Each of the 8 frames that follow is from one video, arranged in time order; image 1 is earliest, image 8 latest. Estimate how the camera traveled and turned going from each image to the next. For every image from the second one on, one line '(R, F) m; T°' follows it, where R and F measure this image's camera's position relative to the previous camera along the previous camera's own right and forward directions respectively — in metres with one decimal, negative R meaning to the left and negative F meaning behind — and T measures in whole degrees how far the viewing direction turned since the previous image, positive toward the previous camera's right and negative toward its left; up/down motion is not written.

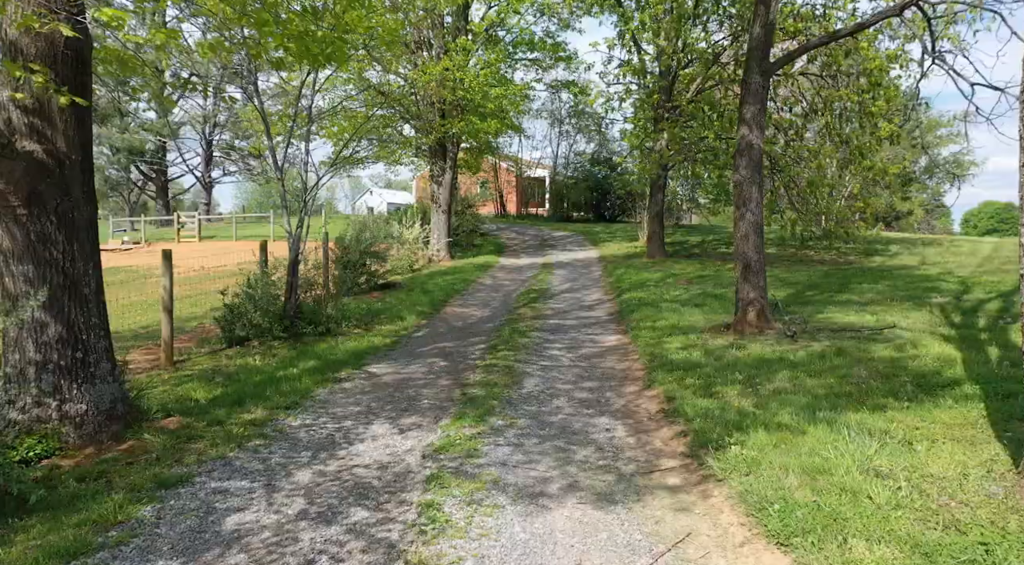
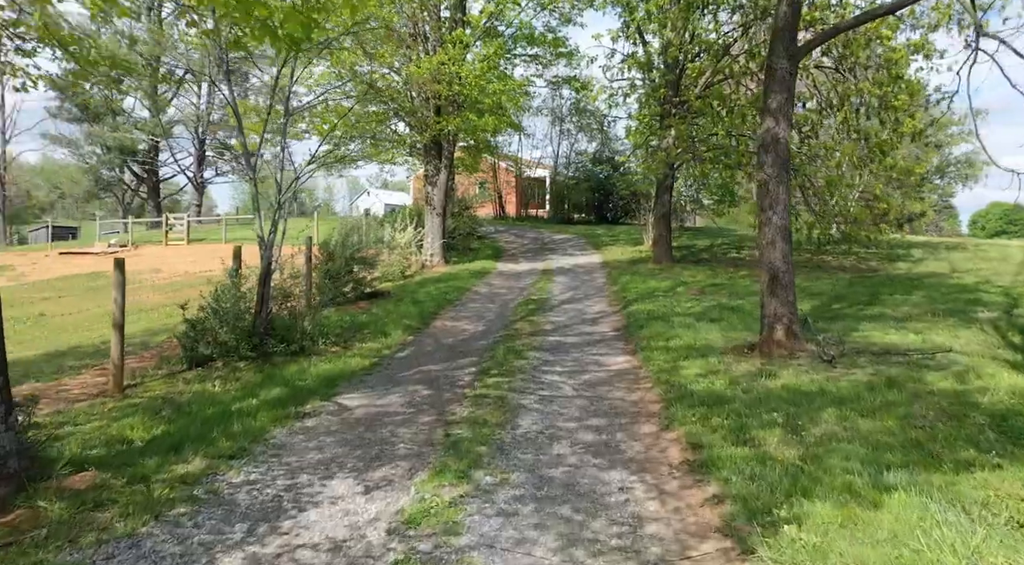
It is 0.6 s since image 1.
(+0.1, +1.0) m; 0°
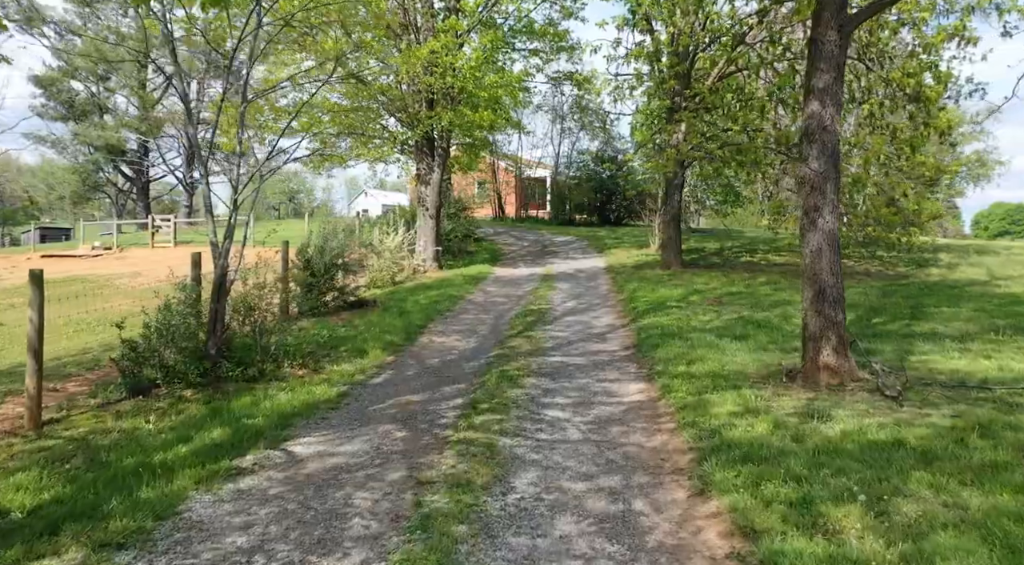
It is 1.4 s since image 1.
(+0.1, +1.2) m; 0°
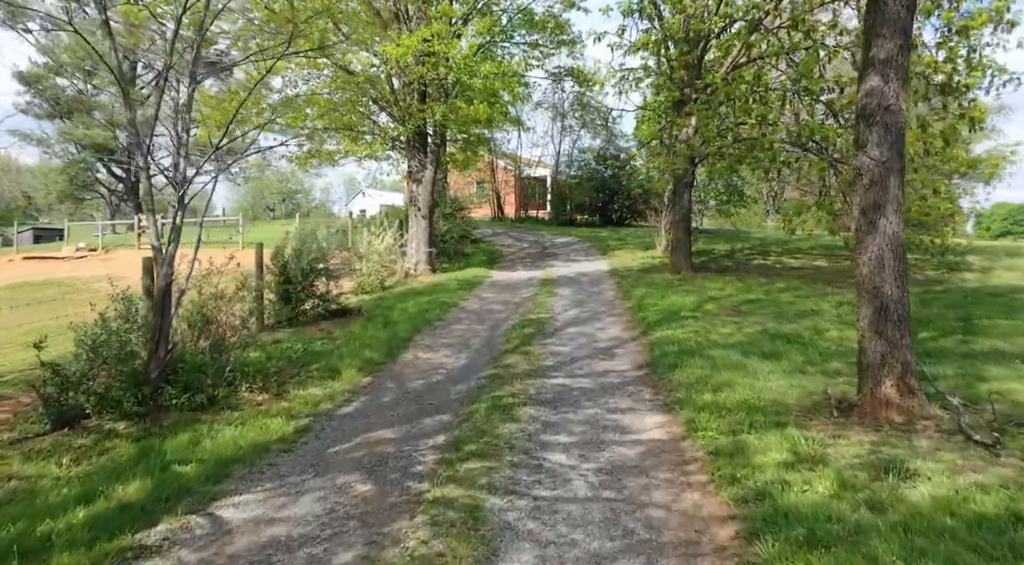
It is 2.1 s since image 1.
(+0.1, +1.1) m; 0°
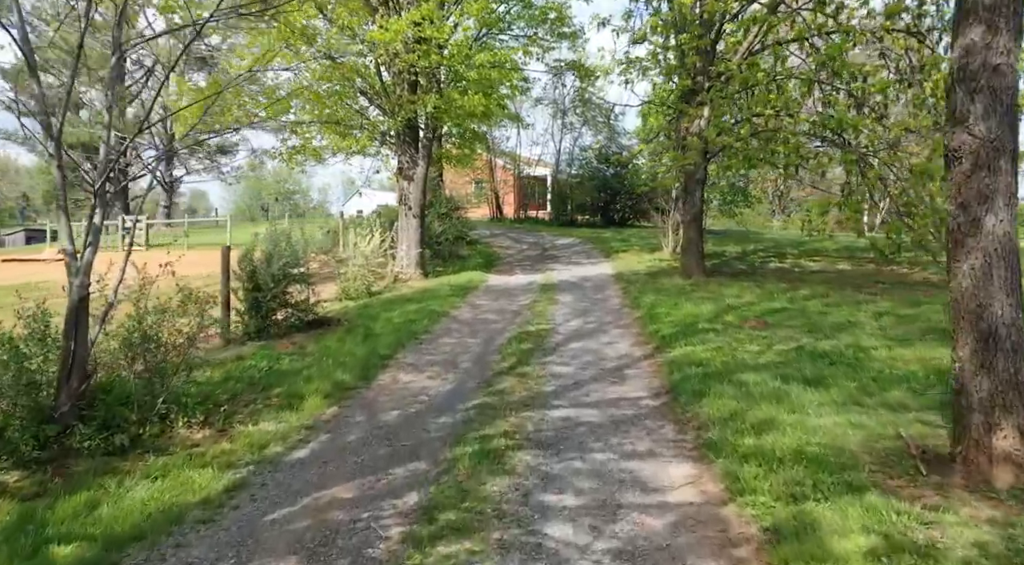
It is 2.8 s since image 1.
(+0.1, +1.2) m; 0°
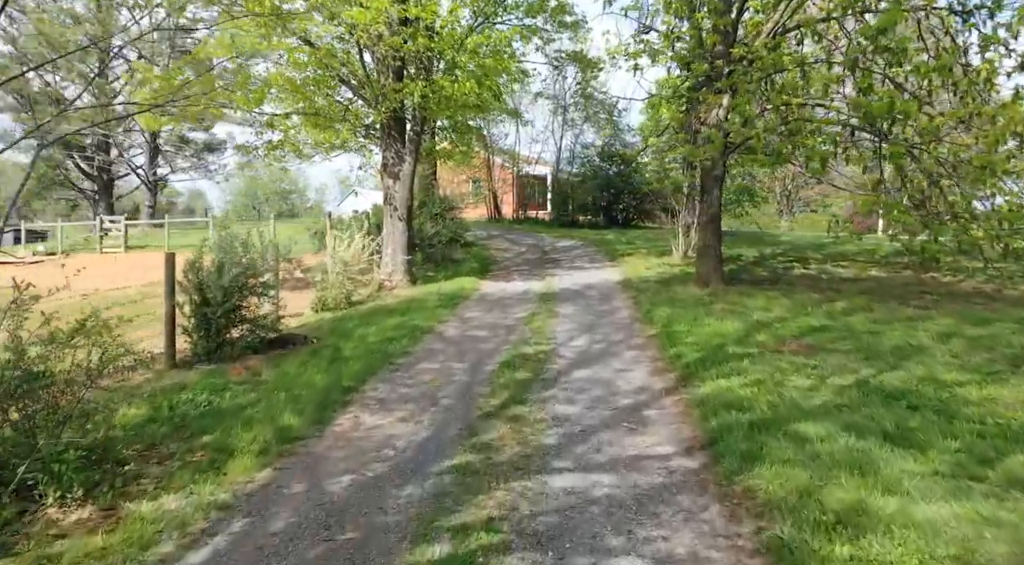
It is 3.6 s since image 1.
(+0.1, +1.5) m; 0°
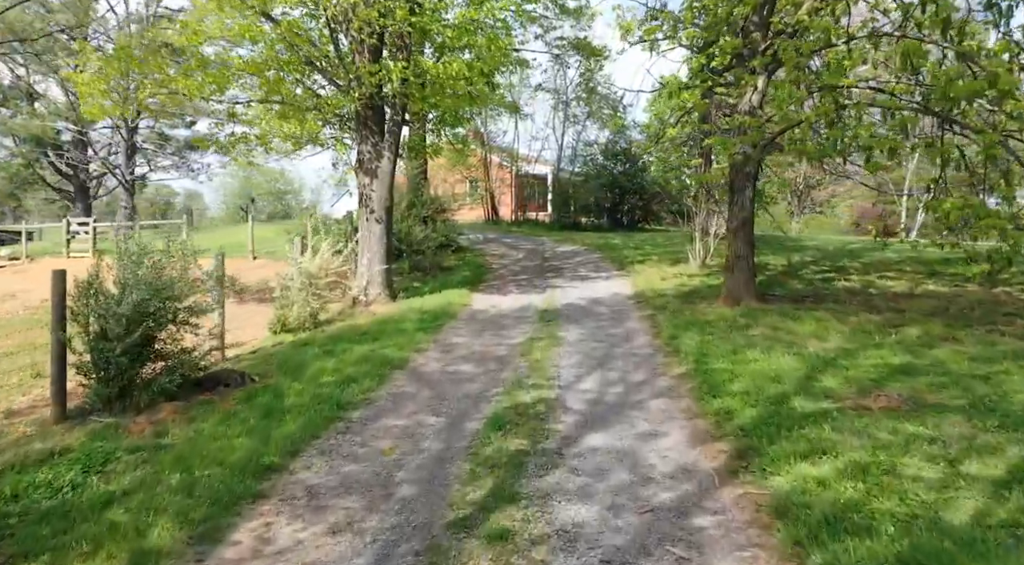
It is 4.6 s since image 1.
(+0.1, +2.0) m; 0°
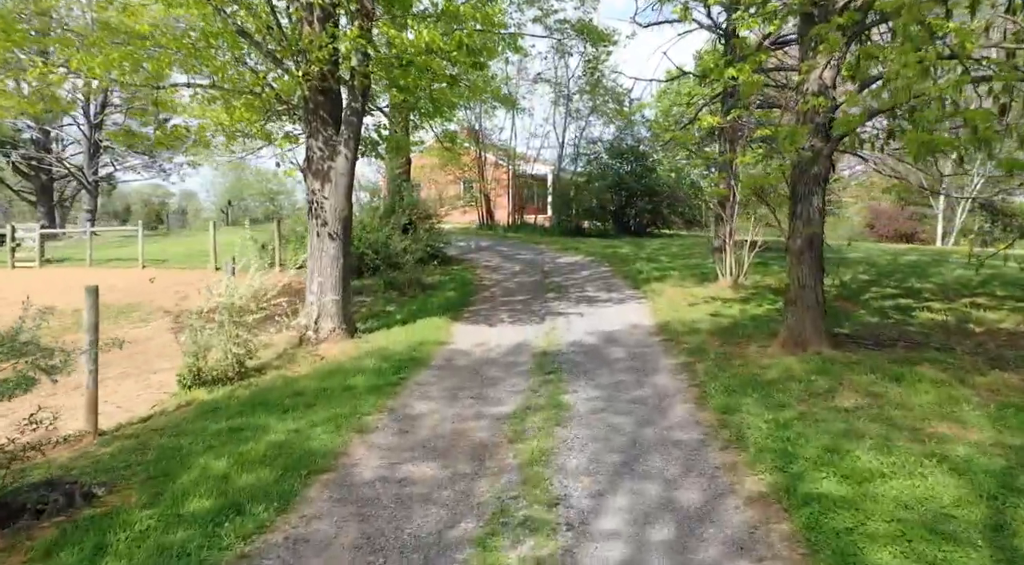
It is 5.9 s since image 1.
(+0.1, +2.7) m; 0°
